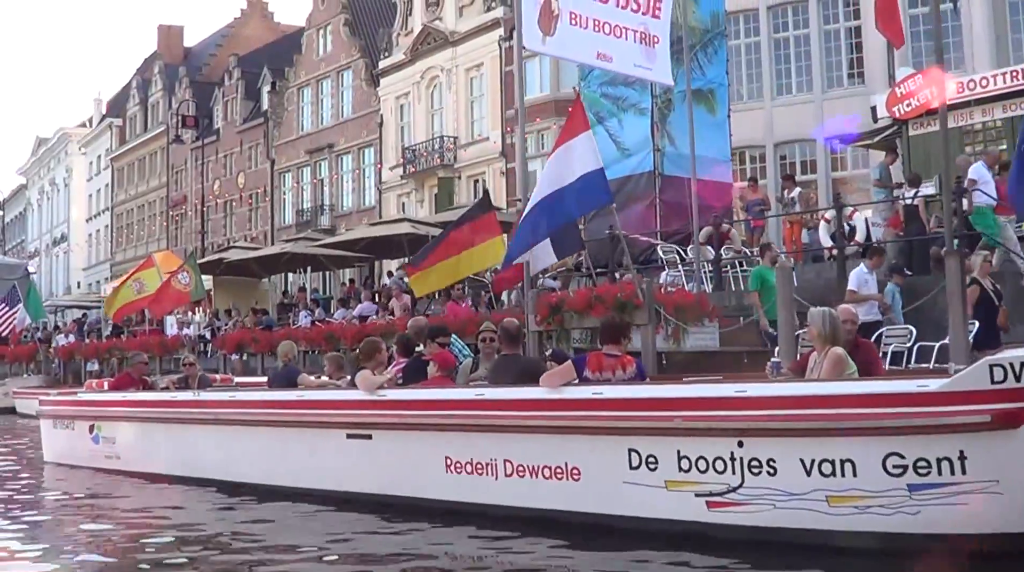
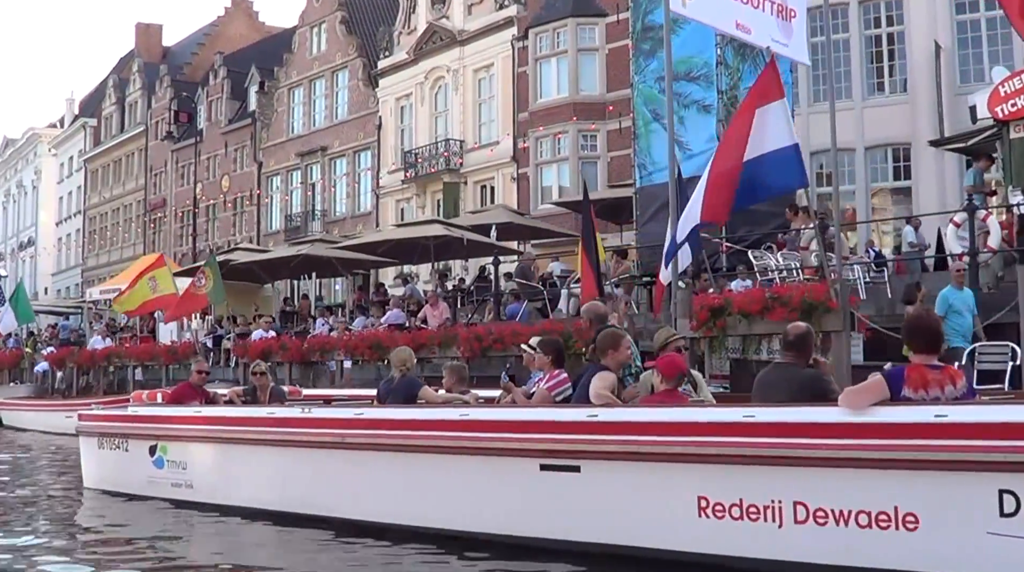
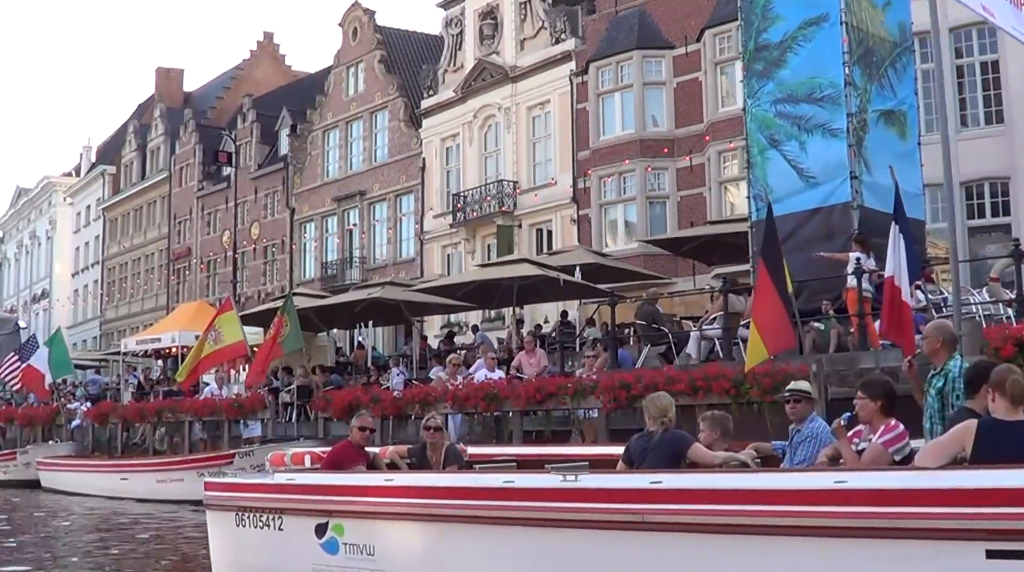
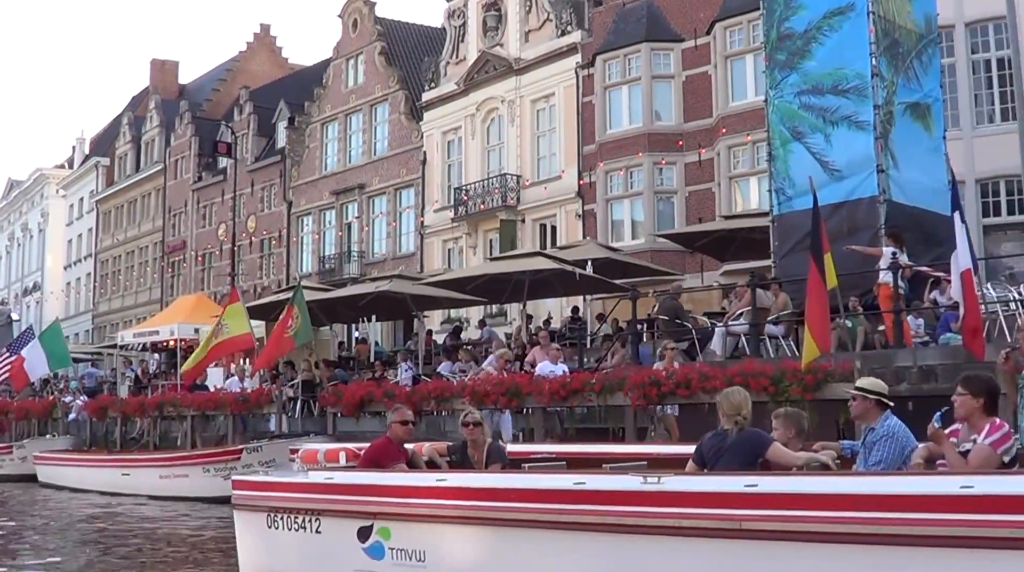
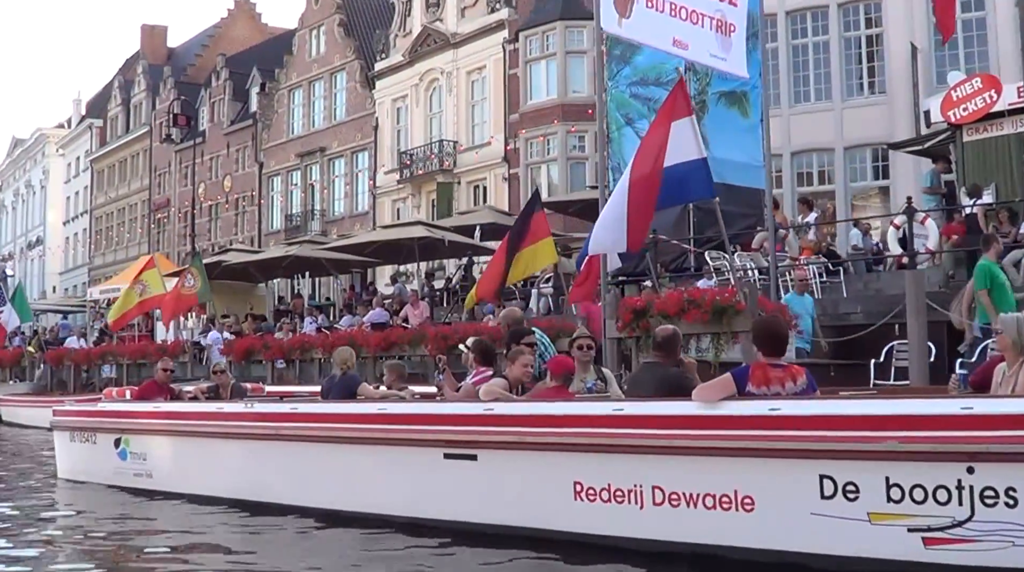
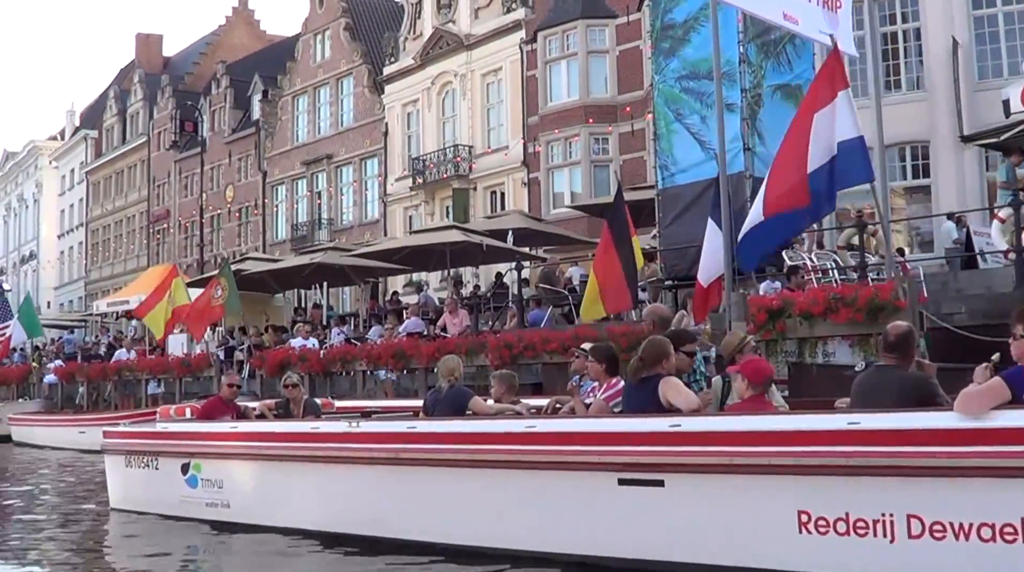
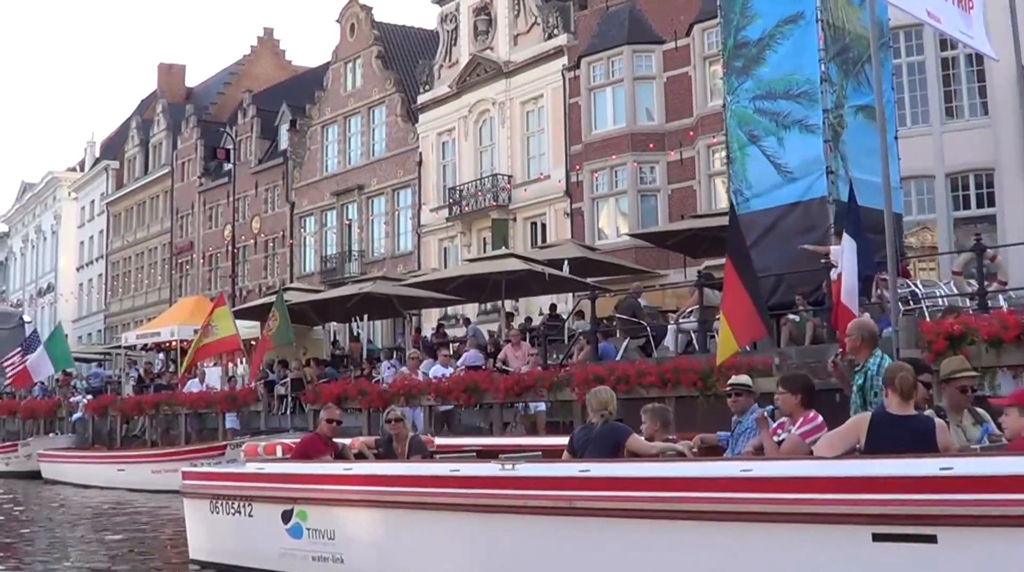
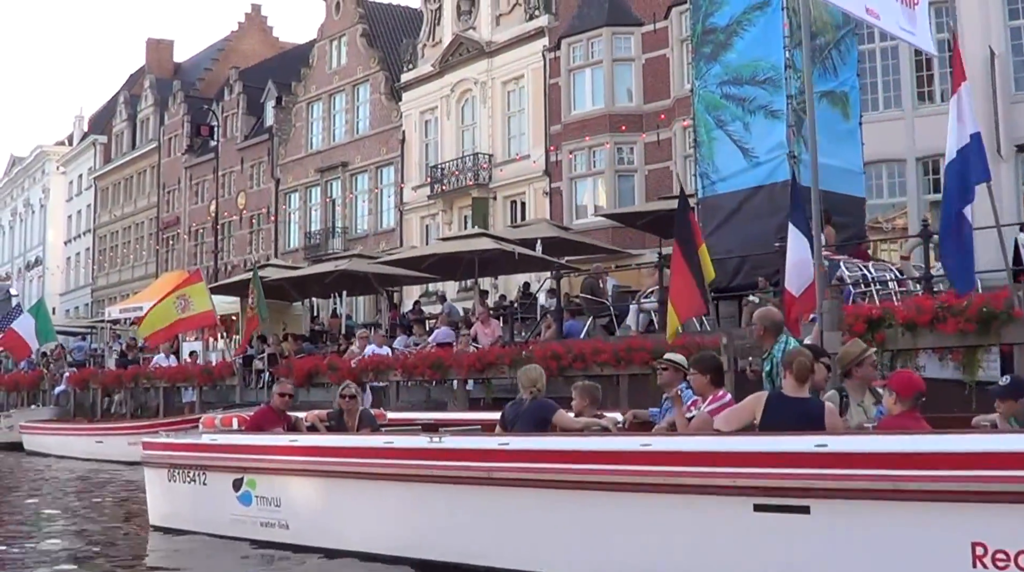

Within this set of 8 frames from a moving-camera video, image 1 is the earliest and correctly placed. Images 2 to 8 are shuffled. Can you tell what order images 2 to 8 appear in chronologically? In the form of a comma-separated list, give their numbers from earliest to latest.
5, 2, 6, 8, 7, 3, 4
